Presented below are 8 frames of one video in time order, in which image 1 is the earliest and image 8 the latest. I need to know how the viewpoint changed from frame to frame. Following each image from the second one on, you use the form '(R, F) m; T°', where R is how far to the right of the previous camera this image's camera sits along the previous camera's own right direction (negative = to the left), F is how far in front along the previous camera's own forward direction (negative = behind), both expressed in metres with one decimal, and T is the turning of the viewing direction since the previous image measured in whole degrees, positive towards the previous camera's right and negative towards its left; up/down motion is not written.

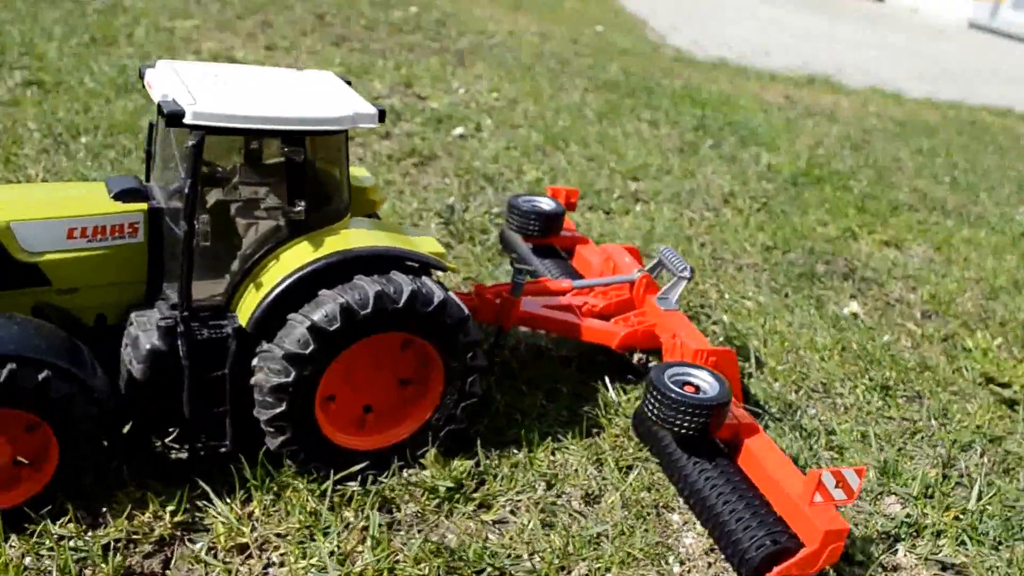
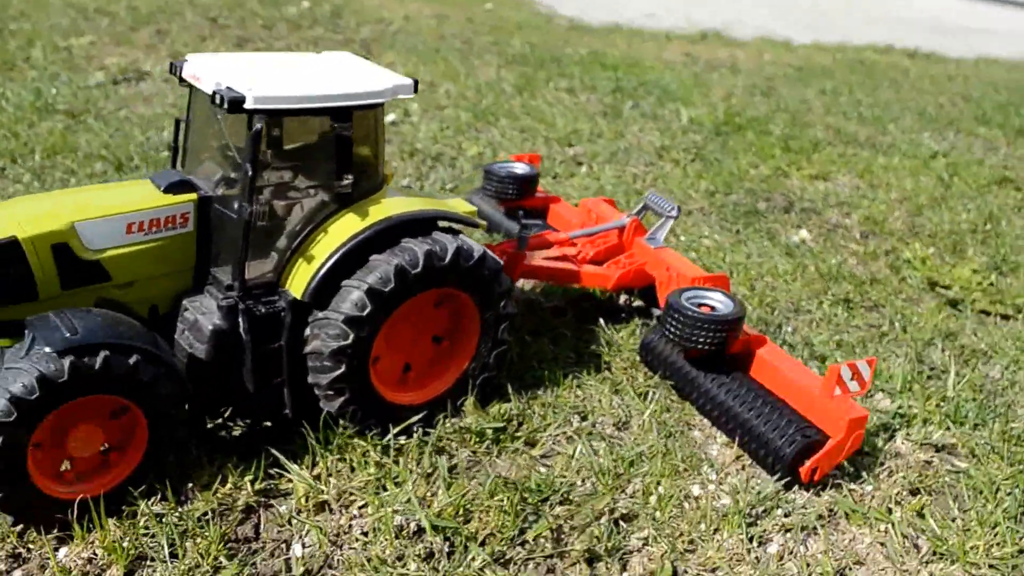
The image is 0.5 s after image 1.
(-0.5, -0.3) m; +6°
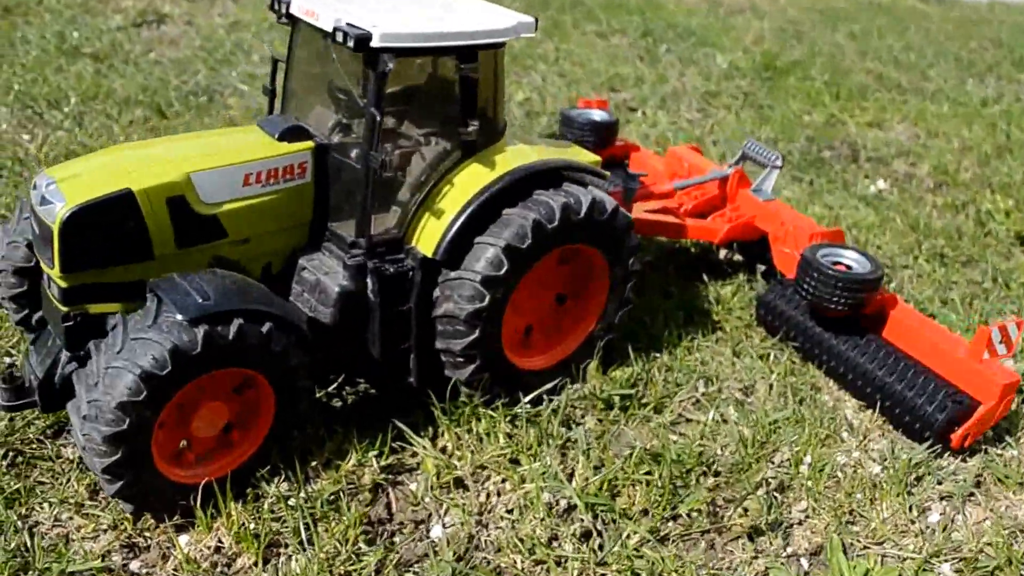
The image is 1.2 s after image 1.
(-0.6, +0.3) m; +2°
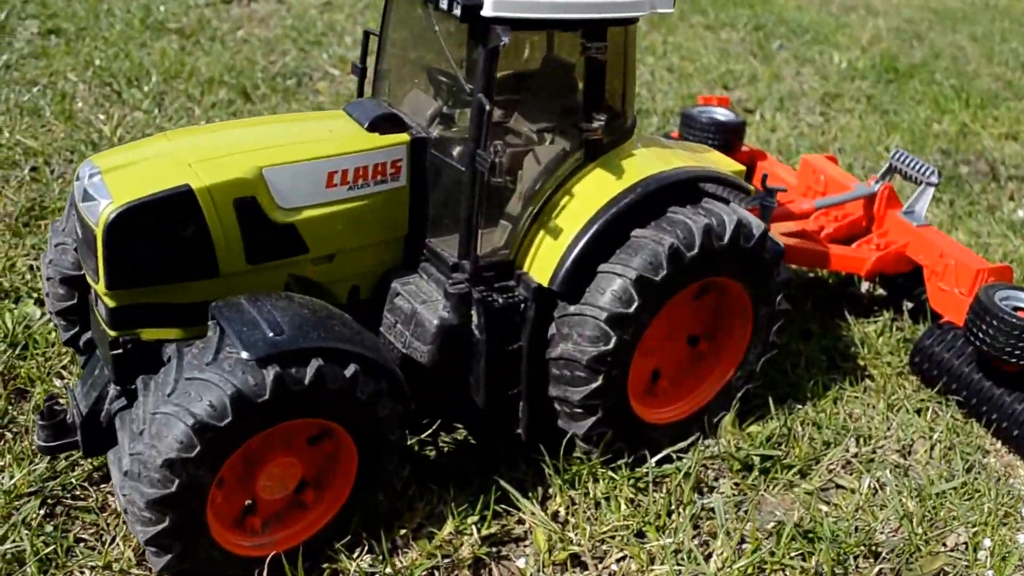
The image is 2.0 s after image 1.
(-0.2, +0.6) m; -4°
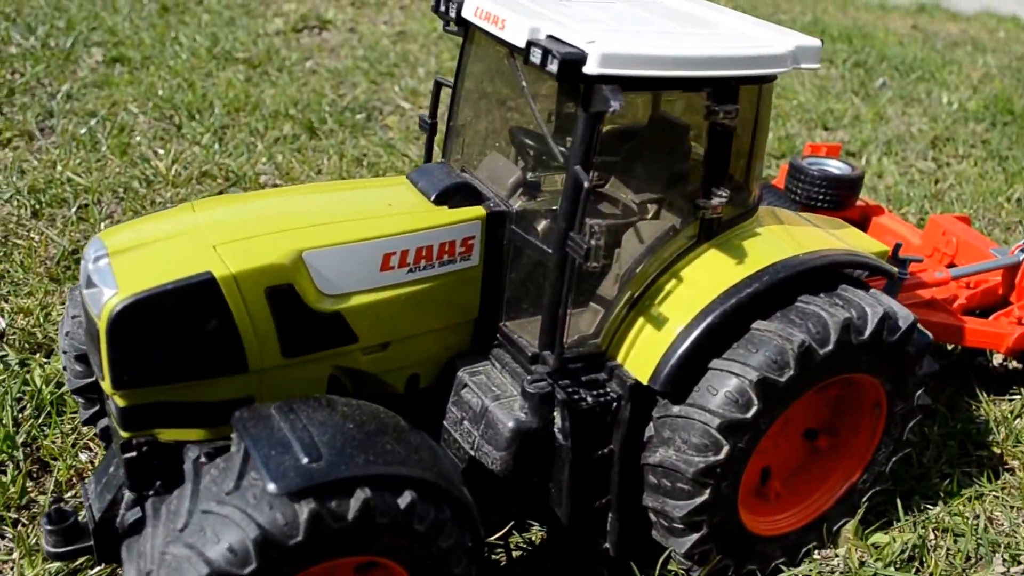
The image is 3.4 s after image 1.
(-0.1, +0.5) m; -4°
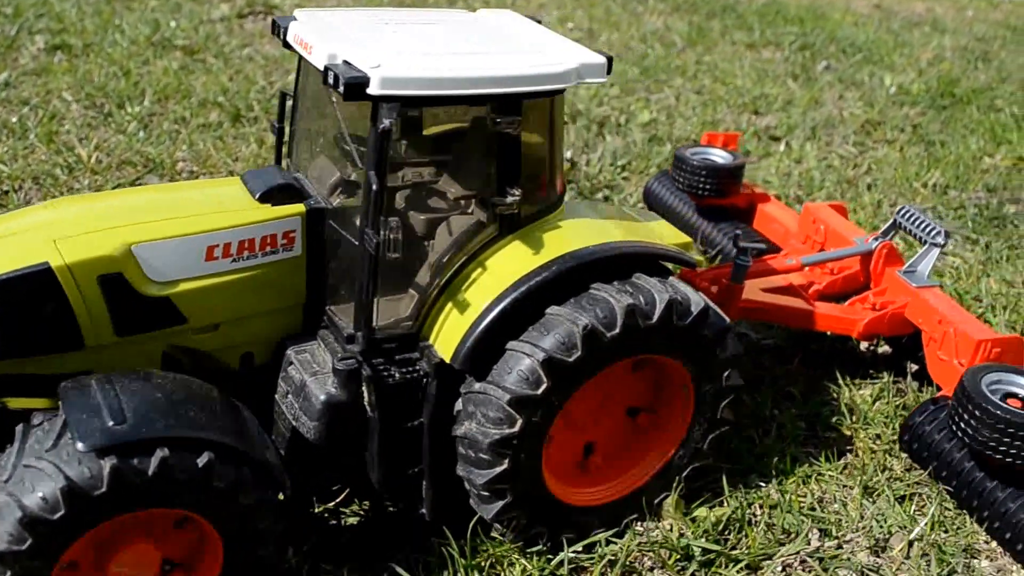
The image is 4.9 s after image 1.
(+0.5, -0.2) m; -1°
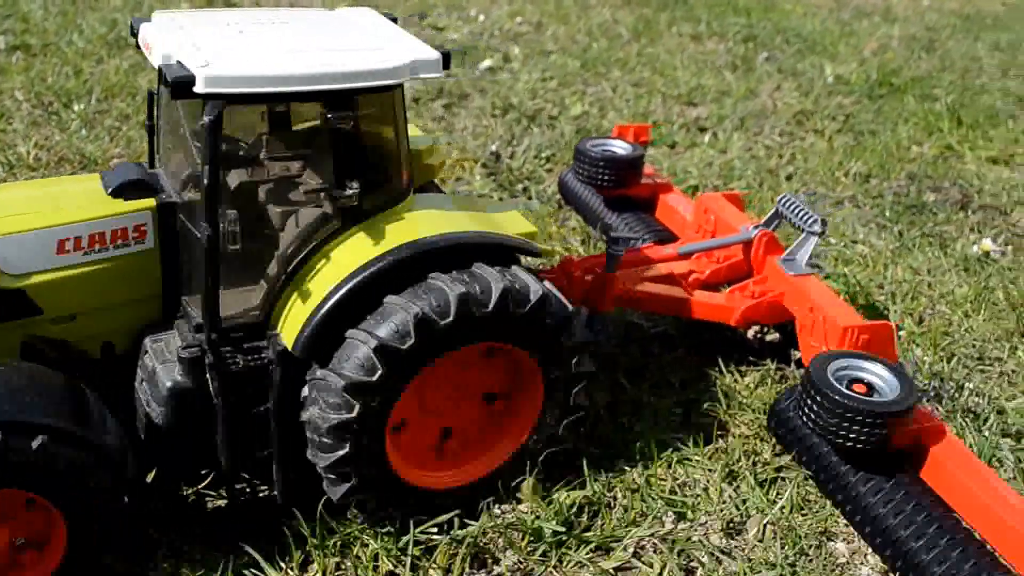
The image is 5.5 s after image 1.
(+0.4, -0.1) m; 0°
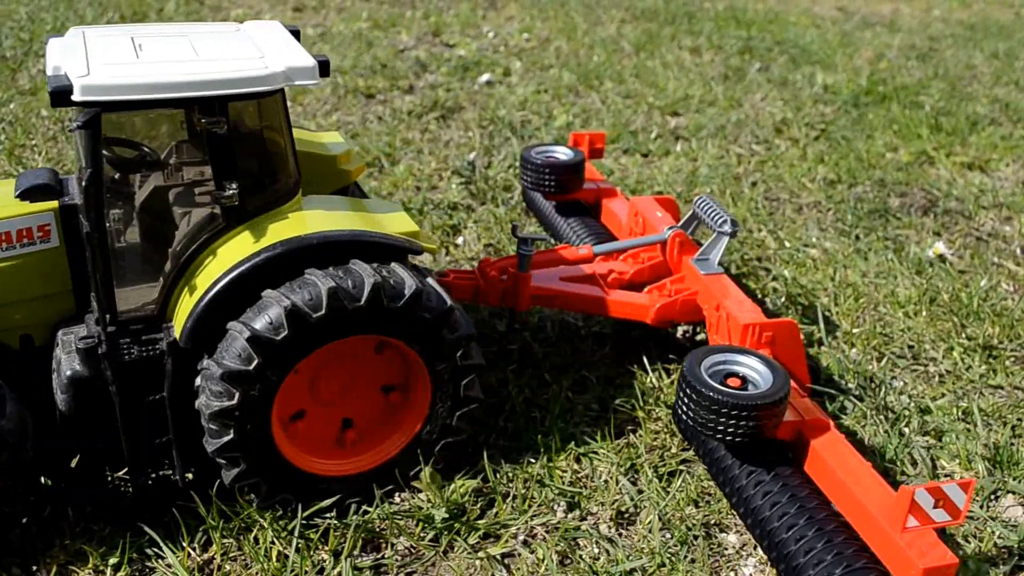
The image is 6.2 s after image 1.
(+0.5, -0.1) m; -3°
